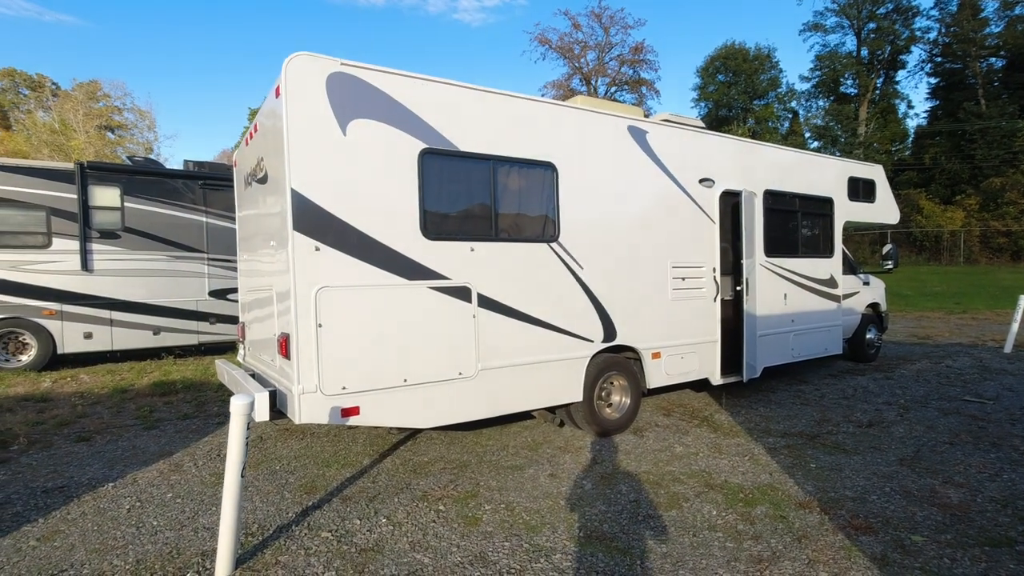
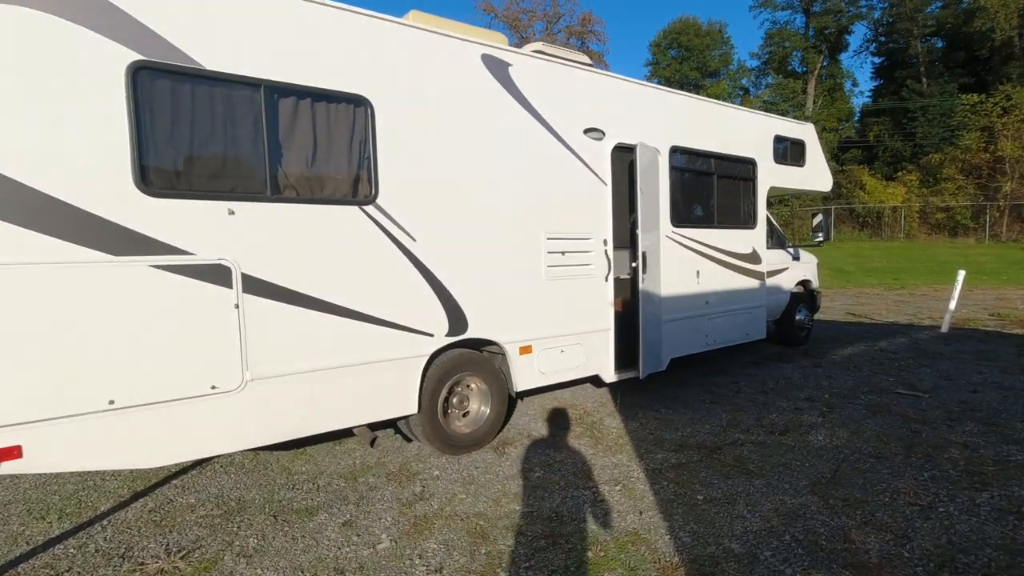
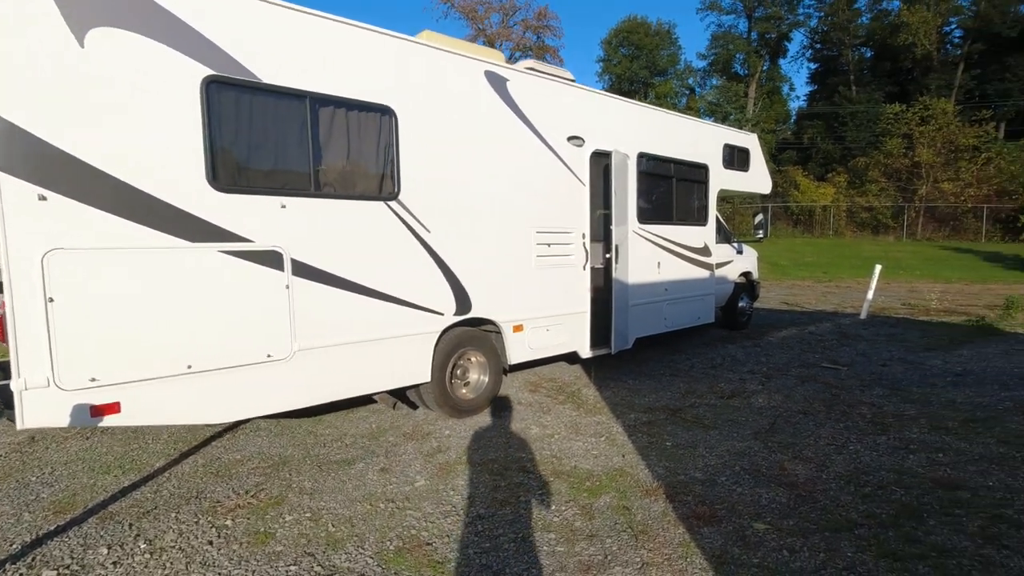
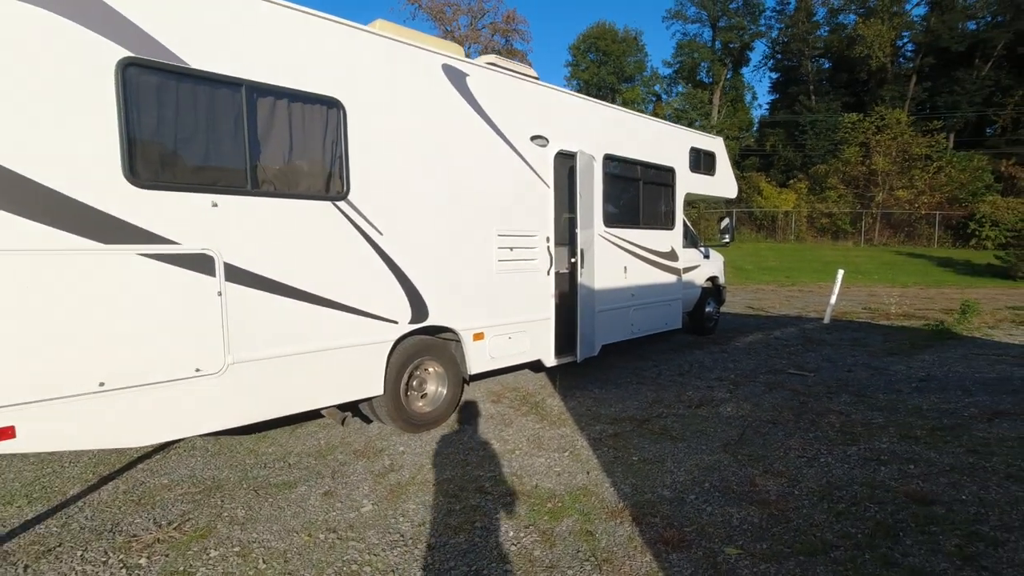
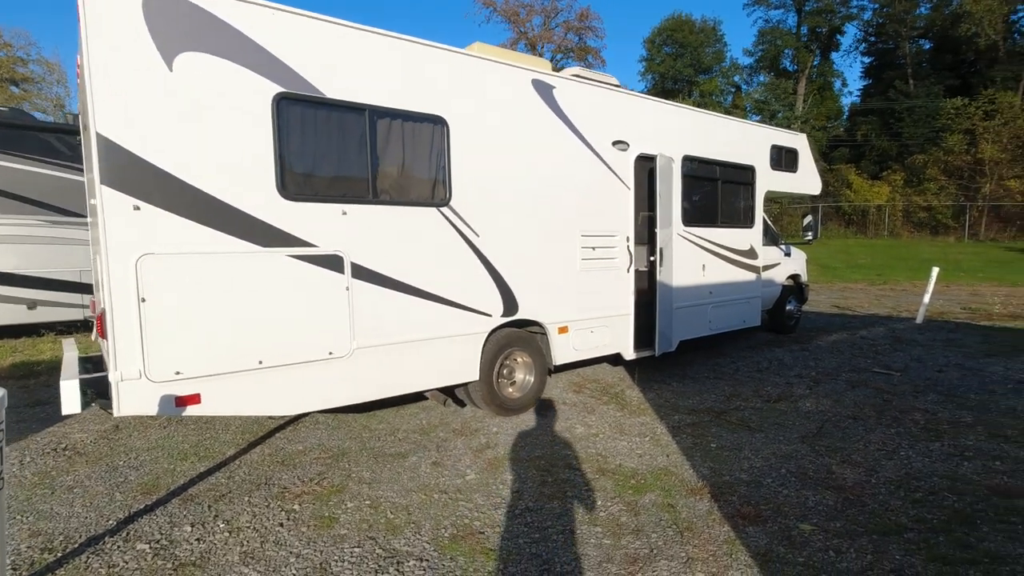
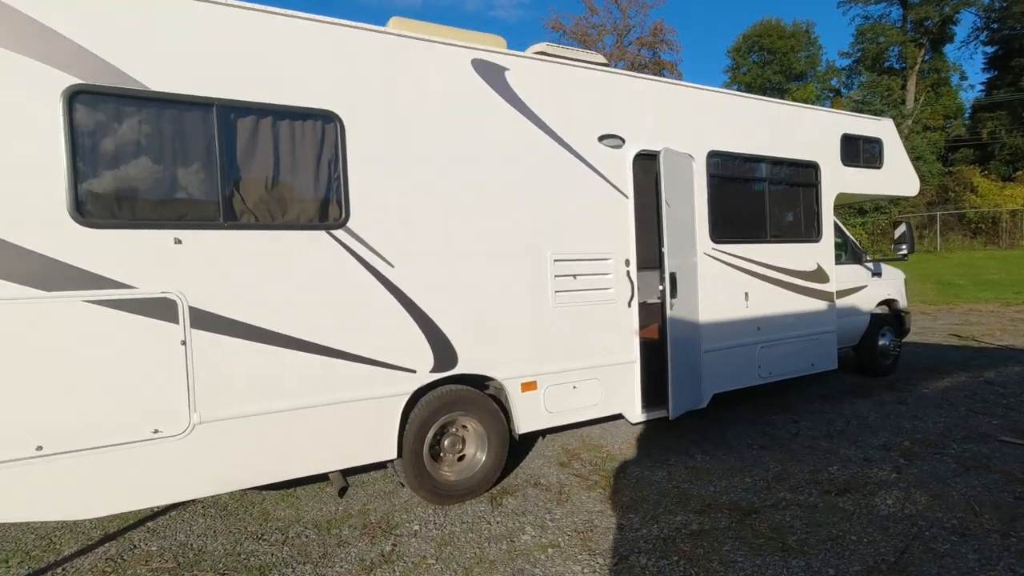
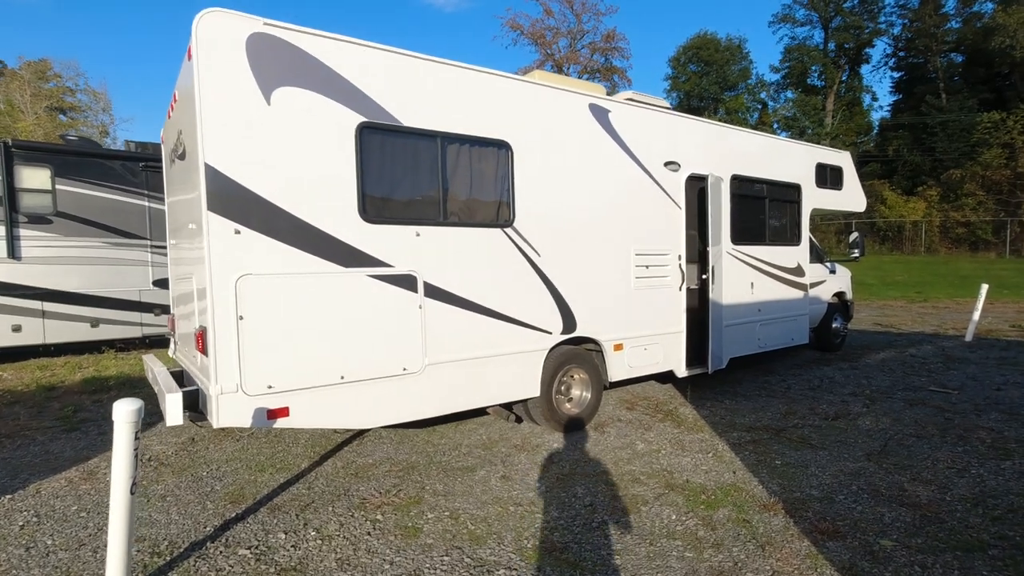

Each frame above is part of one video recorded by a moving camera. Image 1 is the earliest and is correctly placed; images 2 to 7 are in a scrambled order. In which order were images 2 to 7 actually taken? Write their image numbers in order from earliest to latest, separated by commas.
7, 5, 3, 4, 2, 6
